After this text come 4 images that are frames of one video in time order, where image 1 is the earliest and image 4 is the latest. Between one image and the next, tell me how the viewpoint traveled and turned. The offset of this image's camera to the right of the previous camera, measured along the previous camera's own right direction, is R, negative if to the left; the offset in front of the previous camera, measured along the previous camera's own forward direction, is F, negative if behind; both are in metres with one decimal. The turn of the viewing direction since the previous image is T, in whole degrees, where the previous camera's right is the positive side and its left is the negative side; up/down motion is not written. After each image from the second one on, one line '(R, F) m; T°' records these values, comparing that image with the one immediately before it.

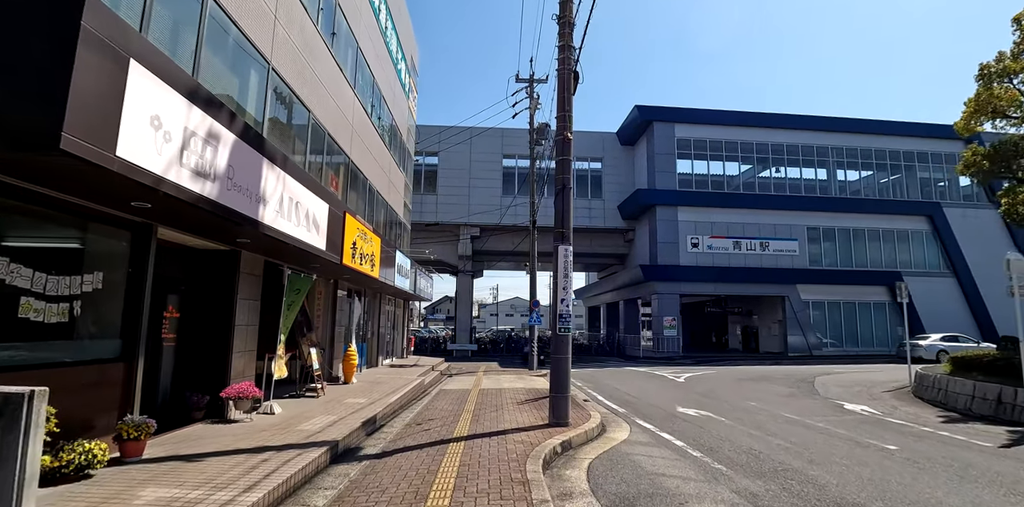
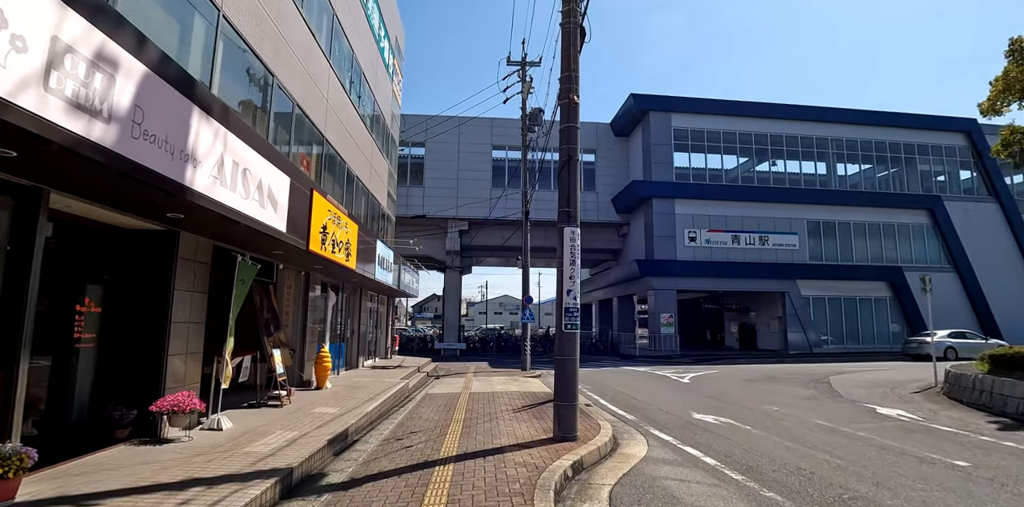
(-0.1, +1.3) m; +1°
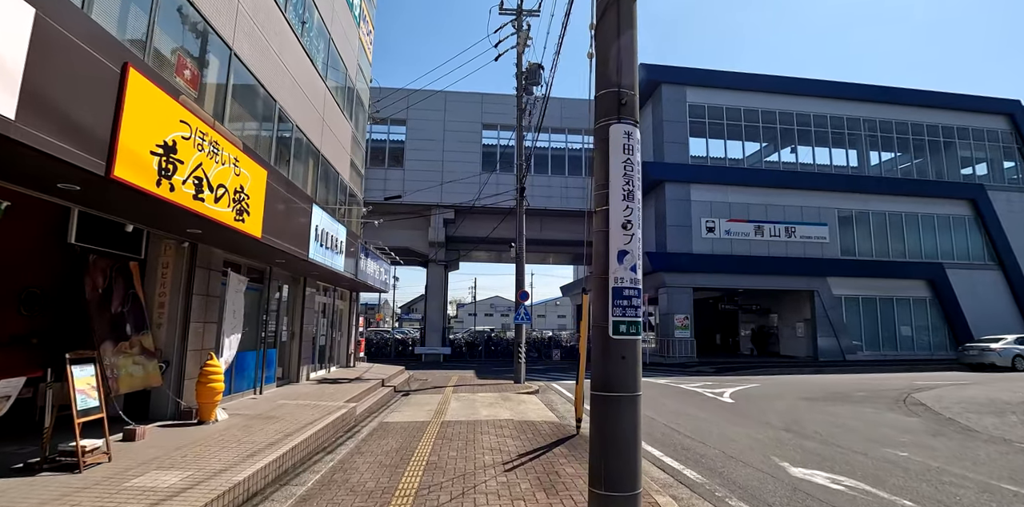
(0.0, +3.6) m; +1°
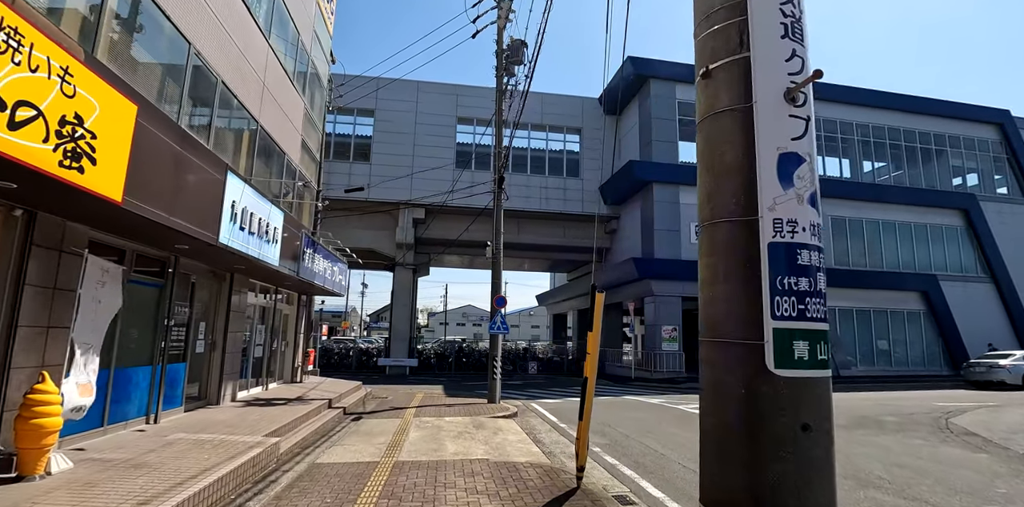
(-0.1, +2.0) m; +3°
